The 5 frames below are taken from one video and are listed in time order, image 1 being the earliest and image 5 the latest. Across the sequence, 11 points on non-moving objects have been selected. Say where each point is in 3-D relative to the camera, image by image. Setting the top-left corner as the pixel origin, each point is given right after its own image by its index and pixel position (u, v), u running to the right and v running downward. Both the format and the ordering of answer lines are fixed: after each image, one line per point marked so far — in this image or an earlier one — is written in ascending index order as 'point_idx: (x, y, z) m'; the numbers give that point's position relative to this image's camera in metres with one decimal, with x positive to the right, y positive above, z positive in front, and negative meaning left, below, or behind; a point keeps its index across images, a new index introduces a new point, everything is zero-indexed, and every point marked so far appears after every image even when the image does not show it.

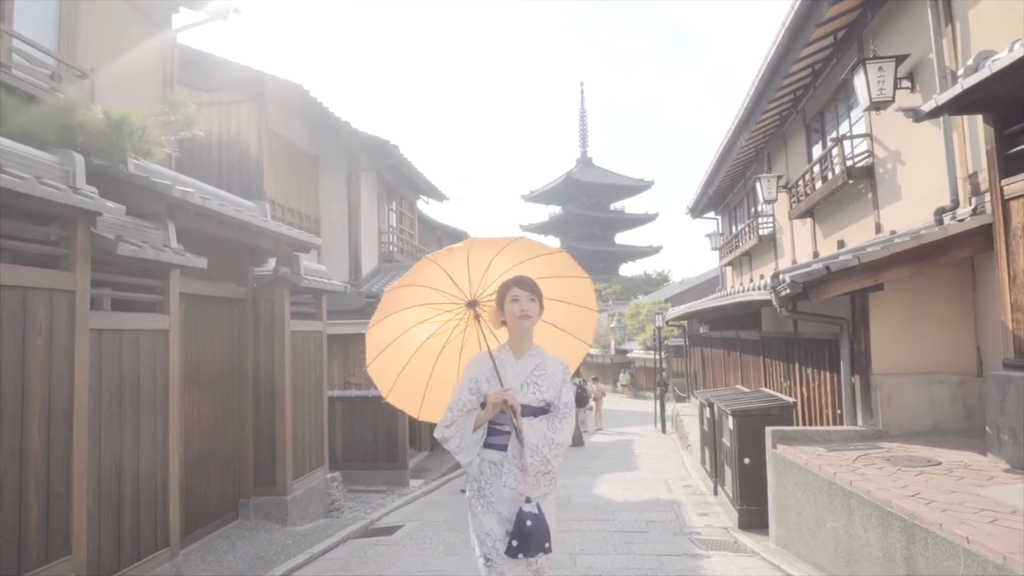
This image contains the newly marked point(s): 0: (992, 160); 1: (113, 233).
0: (+3.8, +1.0, +5.3) m
1: (-3.0, +0.4, +5.0) m
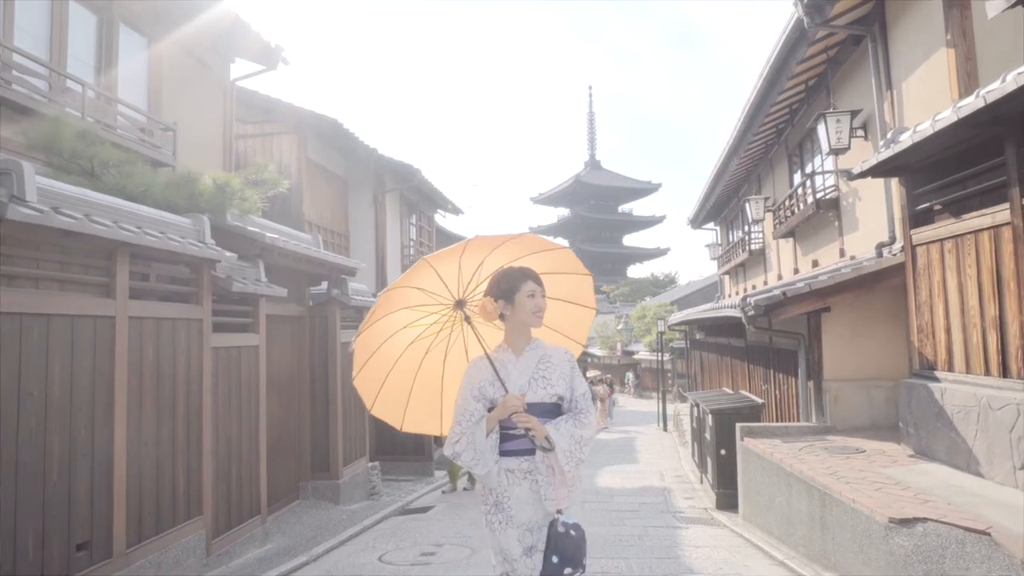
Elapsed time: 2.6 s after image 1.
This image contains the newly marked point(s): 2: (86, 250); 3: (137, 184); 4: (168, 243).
0: (+4.0, +0.8, +6.8) m
1: (-2.8, +0.1, +6.5) m
2: (-3.1, +0.3, +4.8) m
3: (-3.3, +0.9, +6.0) m
4: (-2.7, +0.4, +5.3) m
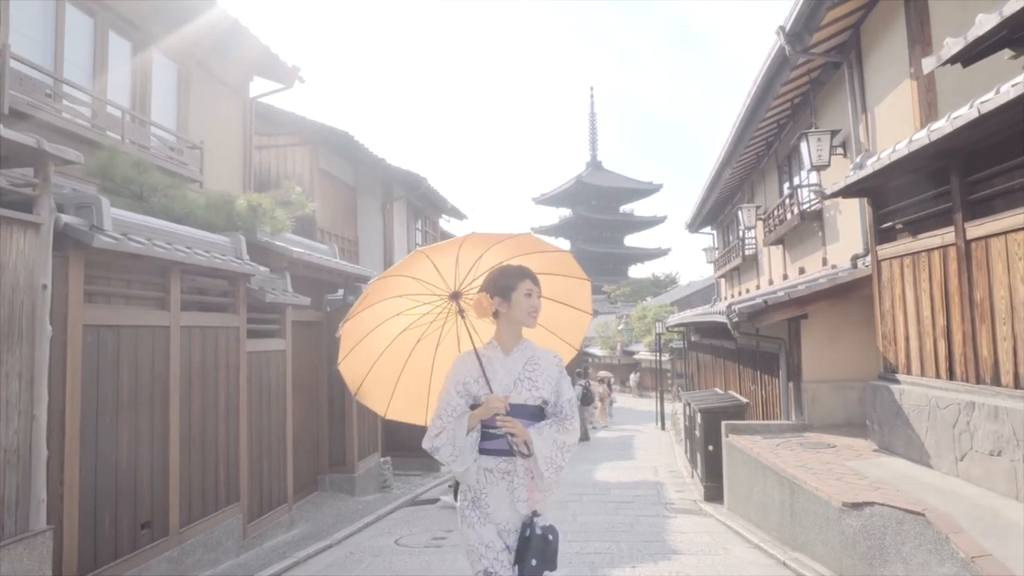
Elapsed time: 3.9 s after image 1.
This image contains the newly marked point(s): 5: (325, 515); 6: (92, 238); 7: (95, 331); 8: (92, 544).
0: (+4.0, +0.6, +7.5) m
1: (-2.8, 0.0, +7.3) m
2: (-3.0, +0.1, +5.6) m
3: (-3.3, +0.8, +6.7) m
4: (-2.7, +0.2, +6.0) m
5: (-2.4, -2.9, +8.6) m
6: (-2.8, +0.3, +4.5) m
7: (-3.0, -0.3, +4.9) m
8: (-3.0, -1.8, +4.7) m
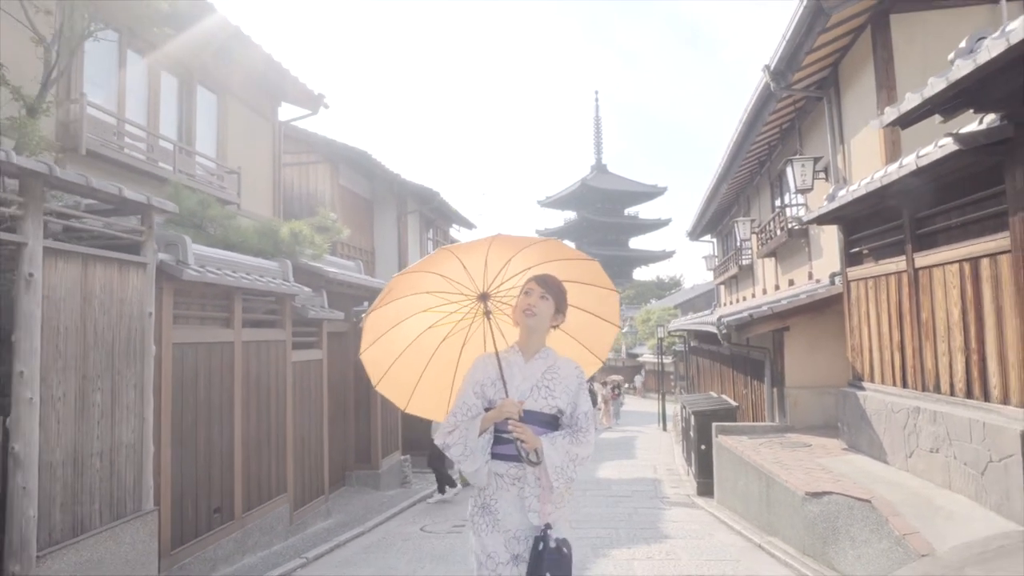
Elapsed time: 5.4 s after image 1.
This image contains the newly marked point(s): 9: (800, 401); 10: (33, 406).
0: (+4.1, +0.4, +8.4) m
1: (-2.6, -0.2, +8.3) m
2: (-2.9, -0.1, +6.5) m
3: (-3.1, +0.6, +7.7) m
4: (-2.5, 0.0, +7.0) m
5: (-2.2, -3.1, +9.5) m
6: (-2.7, +0.1, +5.5) m
7: (-2.9, -0.5, +5.9) m
8: (-2.8, -2.0, +5.7) m
9: (+4.1, -1.6, +9.7) m
10: (-2.9, -0.7, +4.0) m
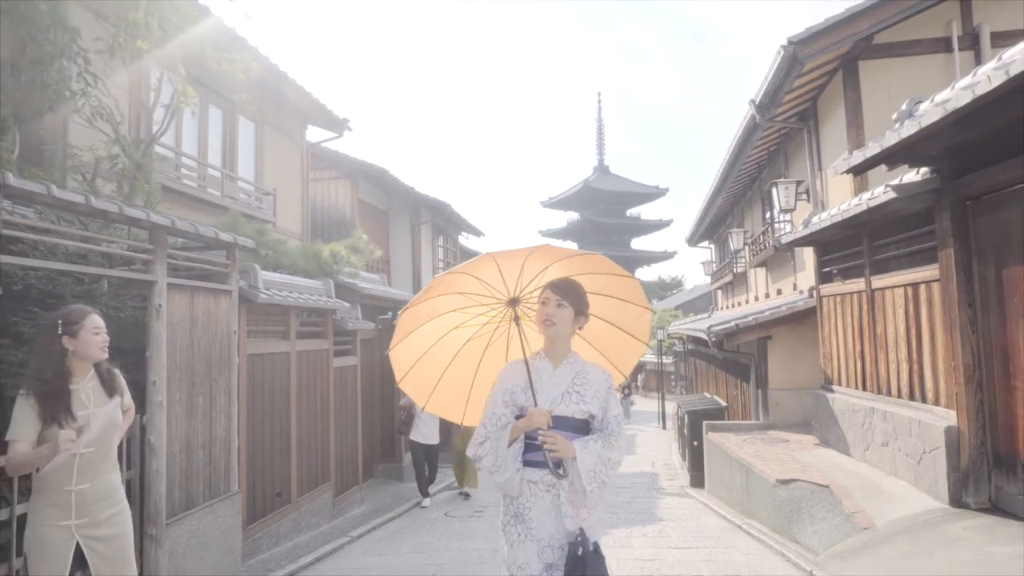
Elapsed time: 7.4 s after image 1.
0: (+4.3, +0.2, +9.6) m
1: (-2.4, -0.4, +9.4) m
2: (-2.7, -0.3, +7.7) m
3: (-3.0, +0.4, +8.8) m
4: (-2.4, -0.2, +8.1) m
5: (-2.0, -3.3, +10.7) m
6: (-2.5, -0.1, +6.7) m
7: (-2.7, -0.7, +7.0) m
8: (-2.7, -2.2, +6.9) m
9: (+4.3, -1.8, +10.8) m
10: (-2.7, -0.9, +5.2) m
